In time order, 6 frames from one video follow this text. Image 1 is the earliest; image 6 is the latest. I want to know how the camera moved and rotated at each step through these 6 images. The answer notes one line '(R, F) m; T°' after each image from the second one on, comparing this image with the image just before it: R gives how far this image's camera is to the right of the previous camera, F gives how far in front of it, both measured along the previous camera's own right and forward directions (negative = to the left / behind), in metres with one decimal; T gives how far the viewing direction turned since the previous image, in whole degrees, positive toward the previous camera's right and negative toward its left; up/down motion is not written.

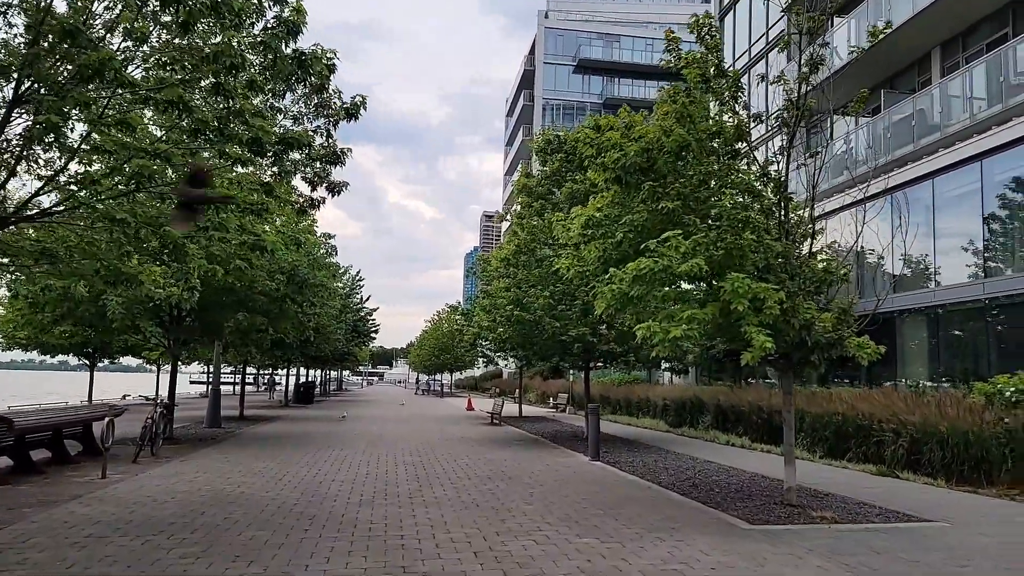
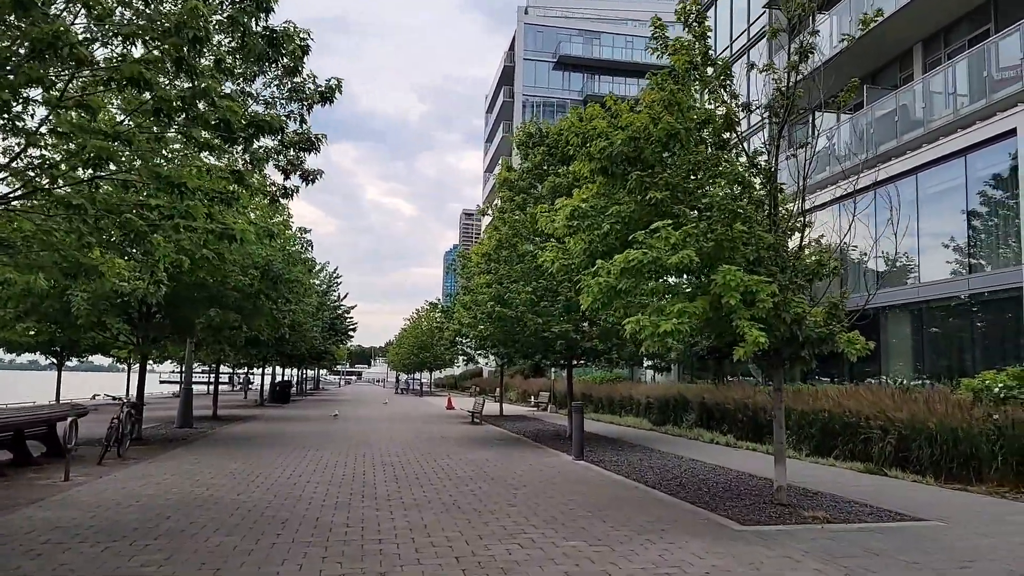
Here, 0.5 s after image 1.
(0.0, +0.3) m; +2°
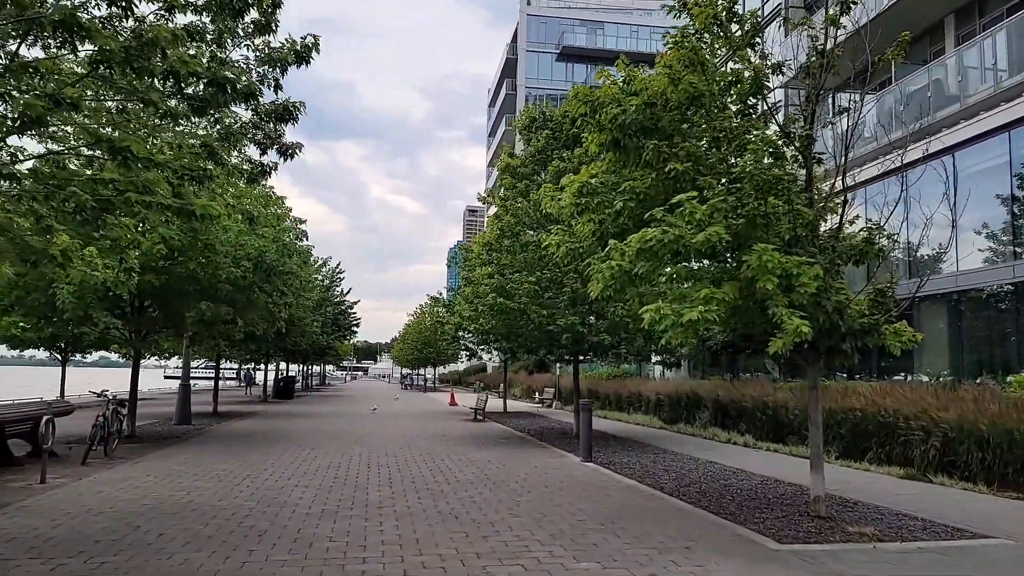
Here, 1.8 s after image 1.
(0.0, +1.0) m; -1°
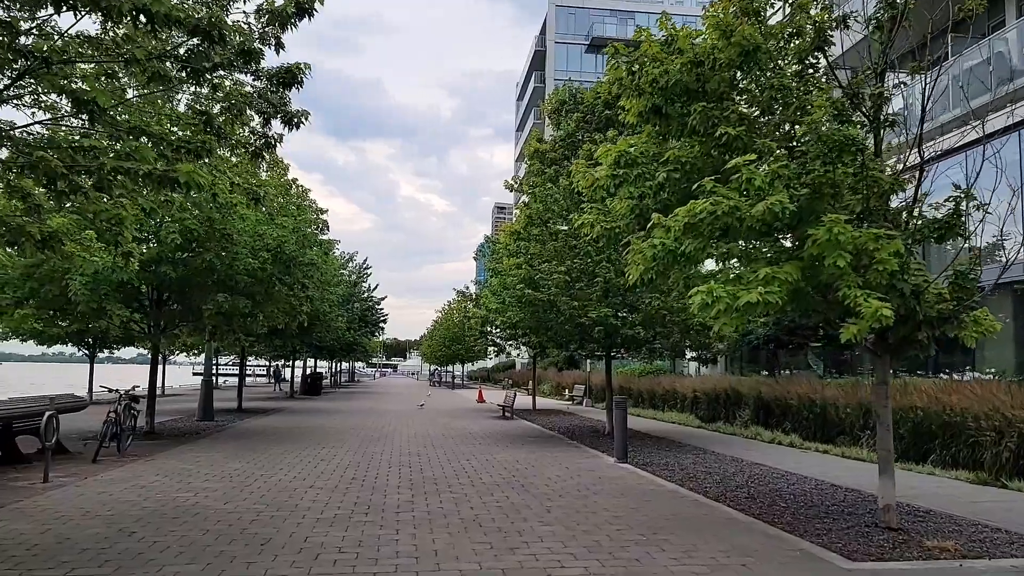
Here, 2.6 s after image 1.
(0.0, +0.9) m; -2°
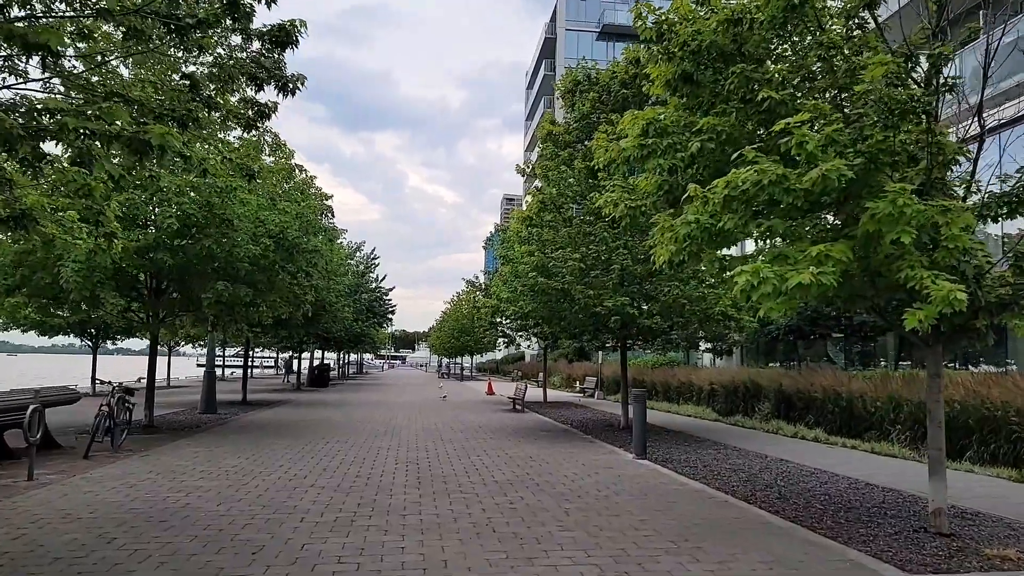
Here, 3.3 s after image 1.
(-0.1, +0.7) m; -1°
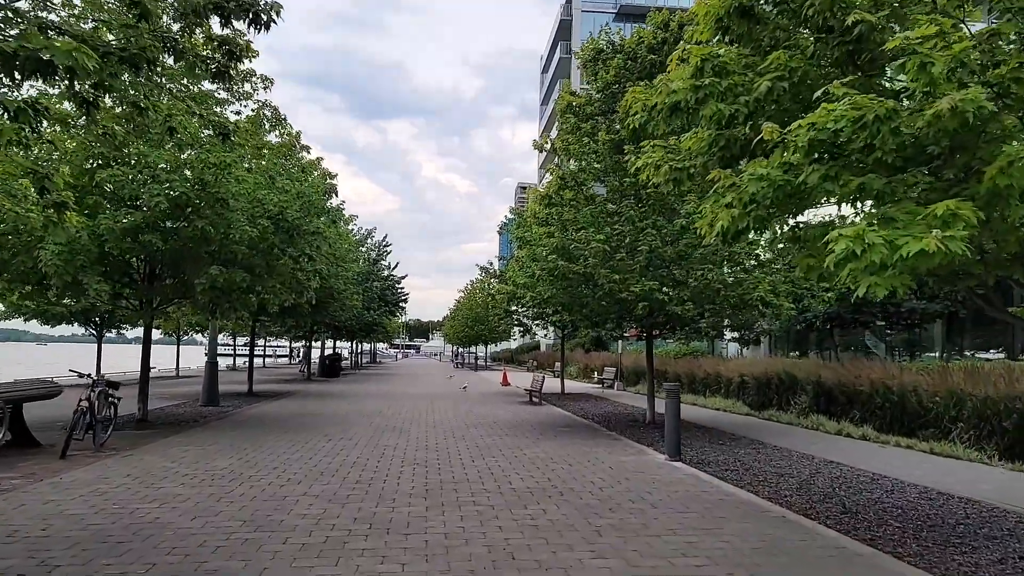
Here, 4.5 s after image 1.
(-0.1, +1.3) m; -1°
